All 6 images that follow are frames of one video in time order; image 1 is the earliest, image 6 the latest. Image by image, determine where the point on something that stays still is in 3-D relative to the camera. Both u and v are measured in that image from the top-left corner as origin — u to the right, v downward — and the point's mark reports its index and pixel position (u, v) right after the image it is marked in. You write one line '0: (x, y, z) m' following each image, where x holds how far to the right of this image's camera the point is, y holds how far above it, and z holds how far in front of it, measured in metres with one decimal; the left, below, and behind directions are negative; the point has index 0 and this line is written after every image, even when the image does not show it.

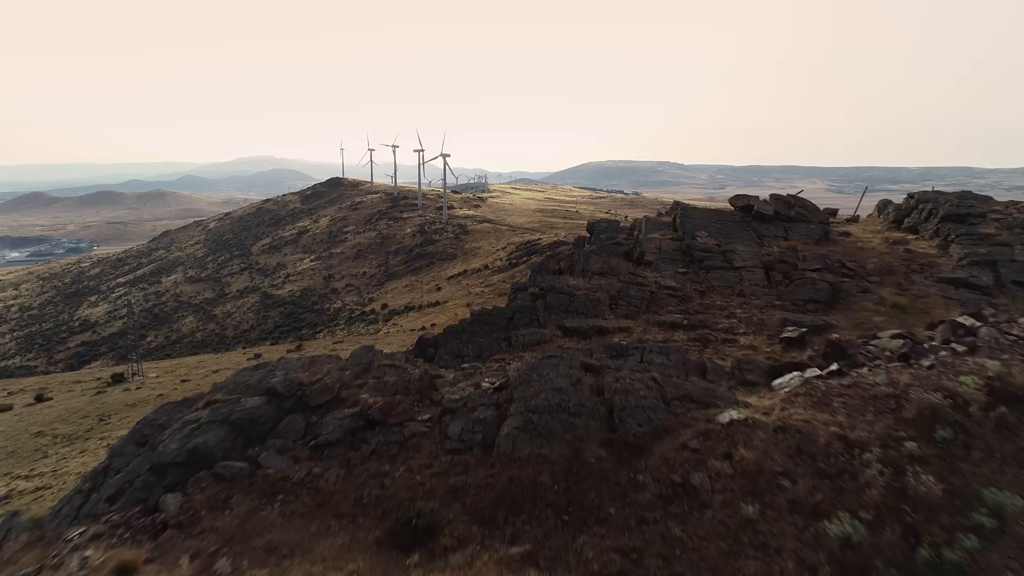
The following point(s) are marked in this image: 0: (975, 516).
0: (+5.1, -2.5, +9.1) m
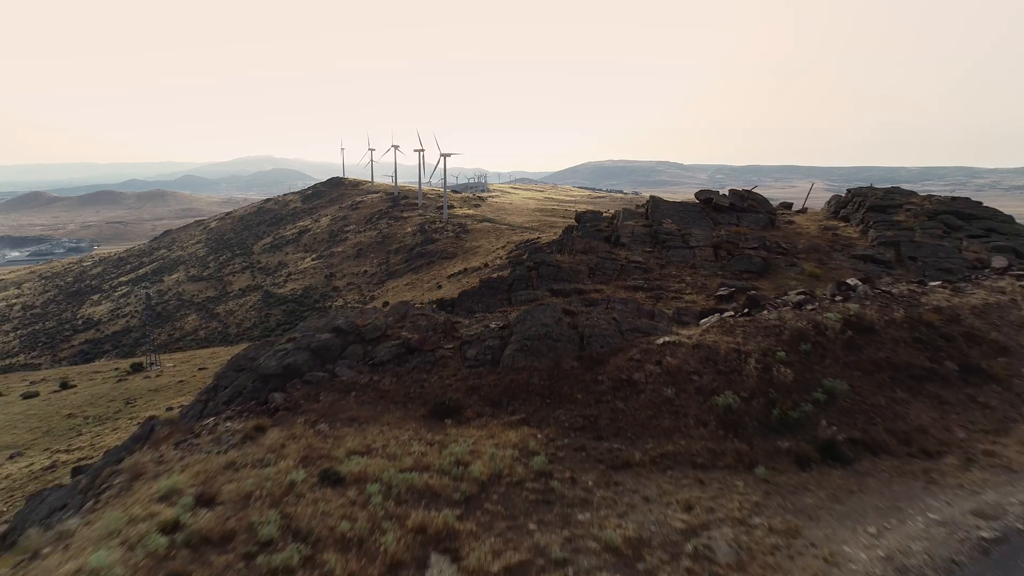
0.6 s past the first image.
0: (+5.1, -1.8, +13.9) m
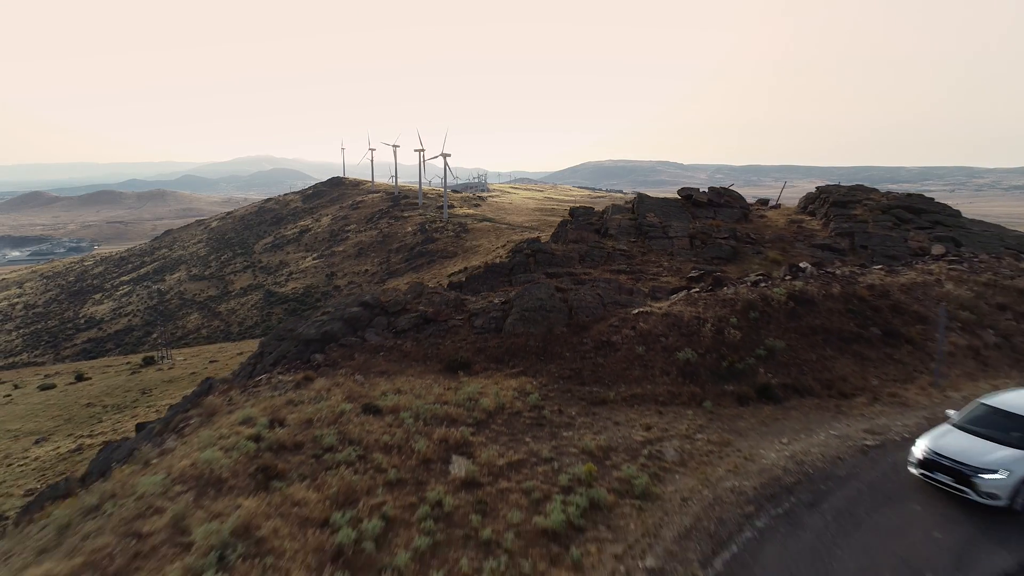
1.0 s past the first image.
0: (+5.1, -1.3, +17.1) m
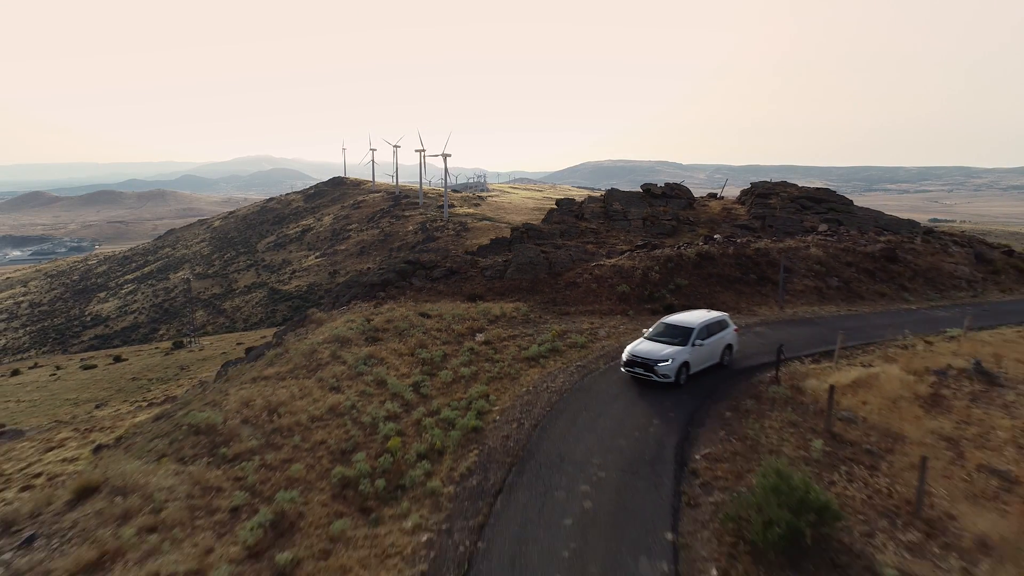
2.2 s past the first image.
0: (+5.1, +0.1, +26.4) m
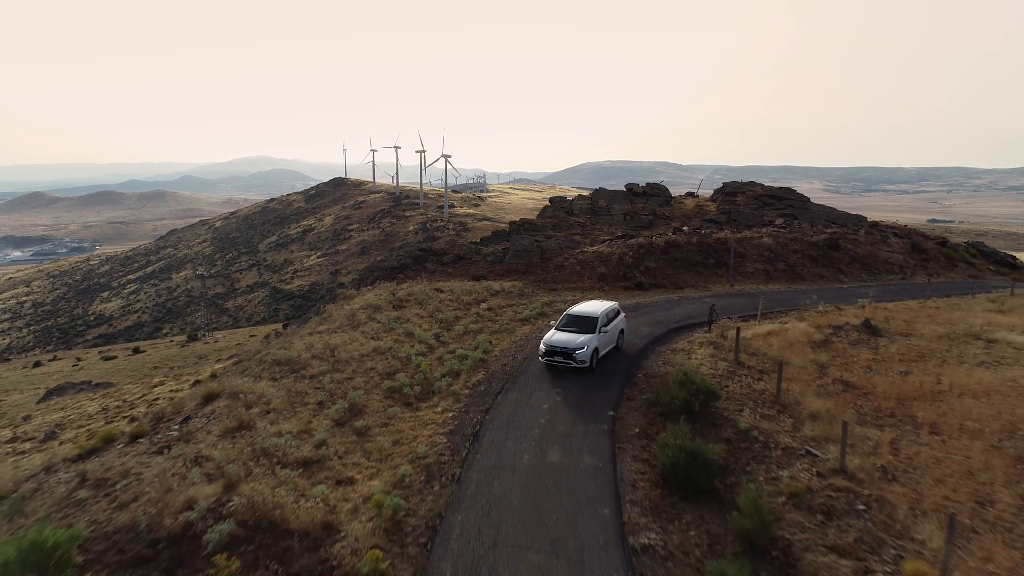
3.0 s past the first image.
0: (+5.0, +0.8, +31.8) m
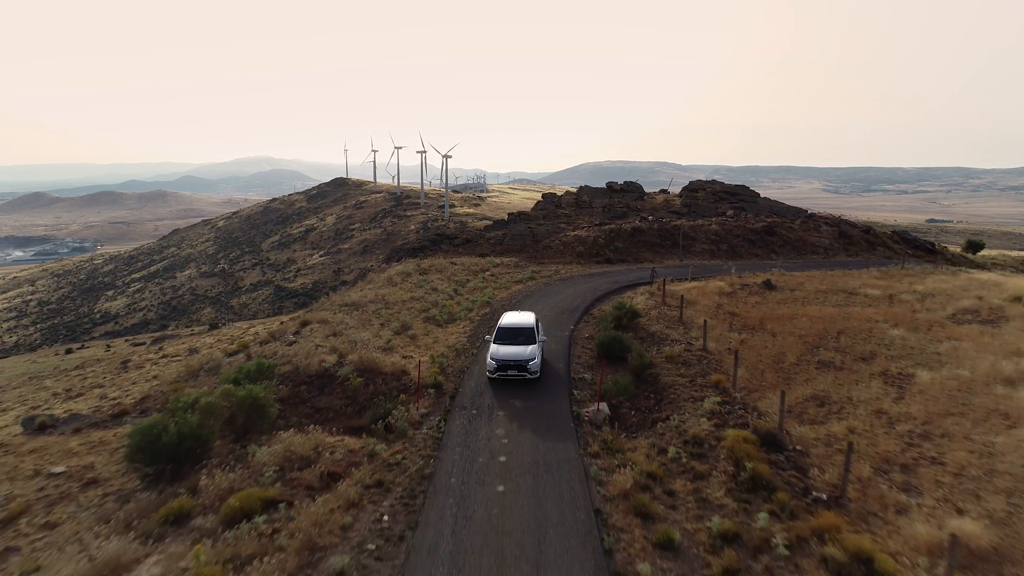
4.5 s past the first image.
0: (+4.8, +2.0, +40.4) m
